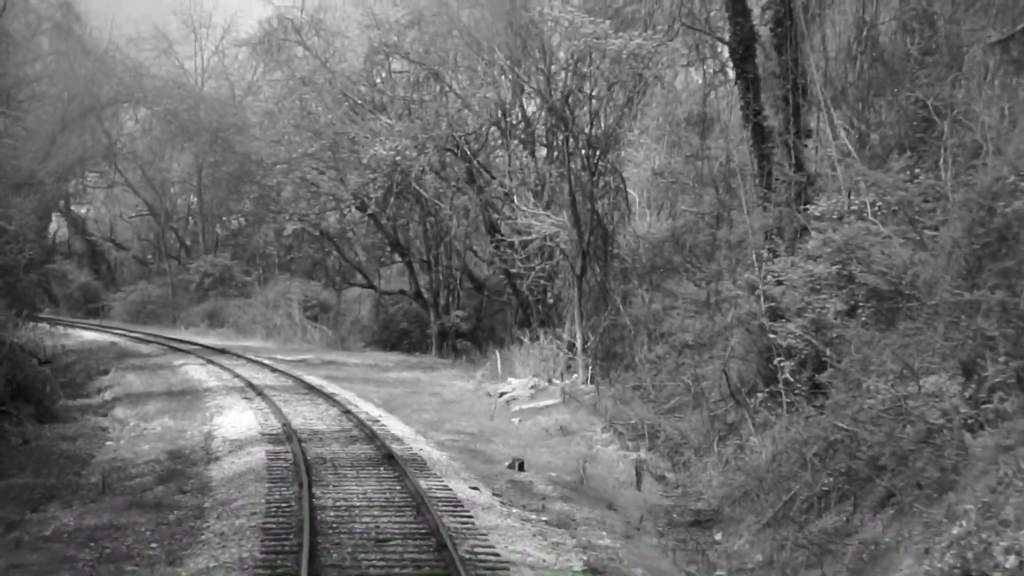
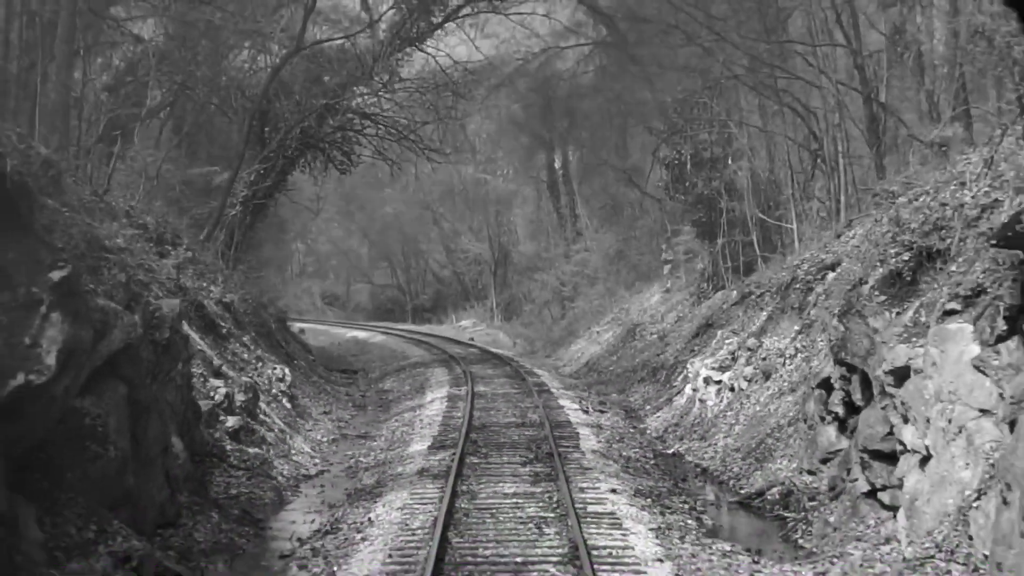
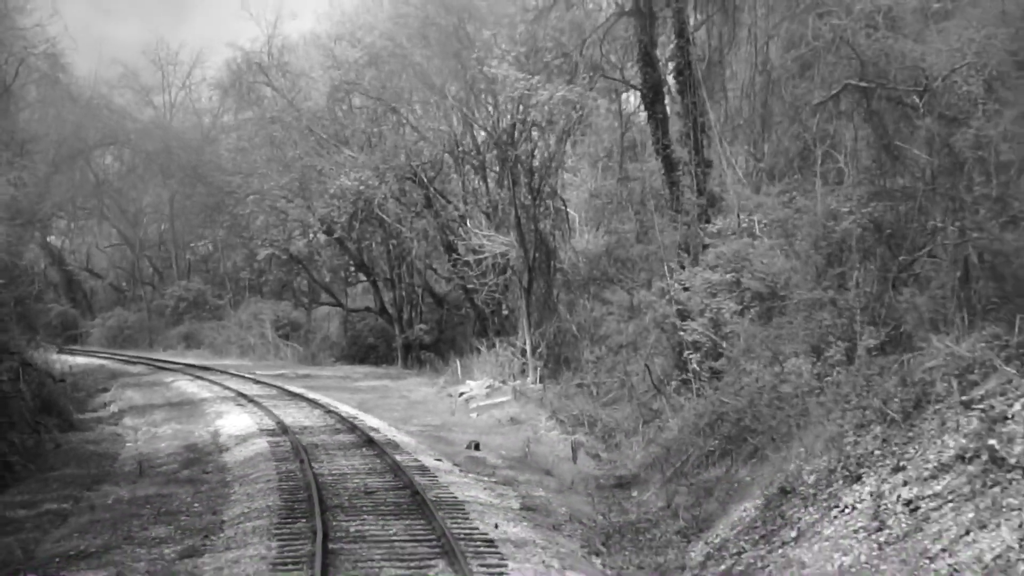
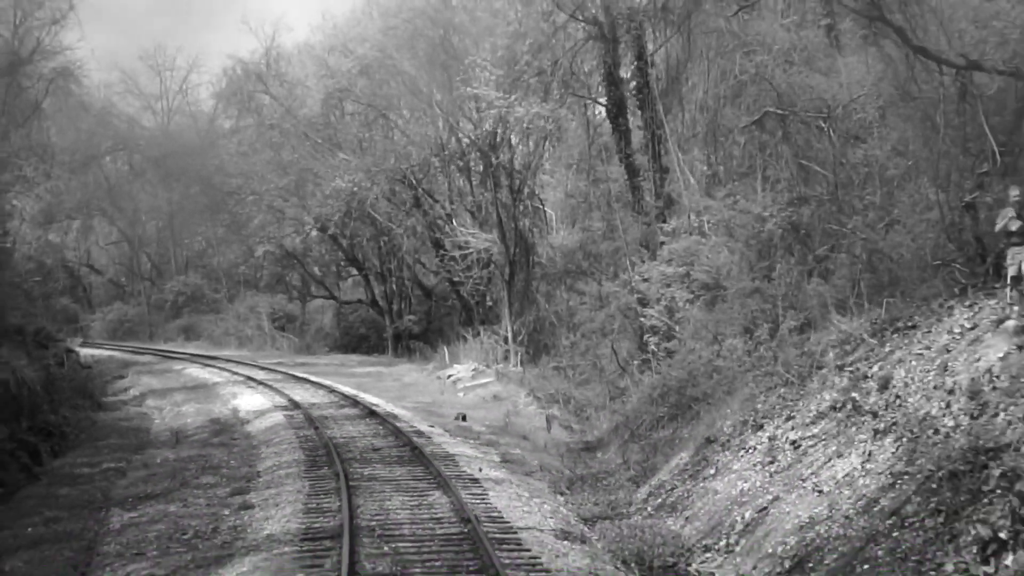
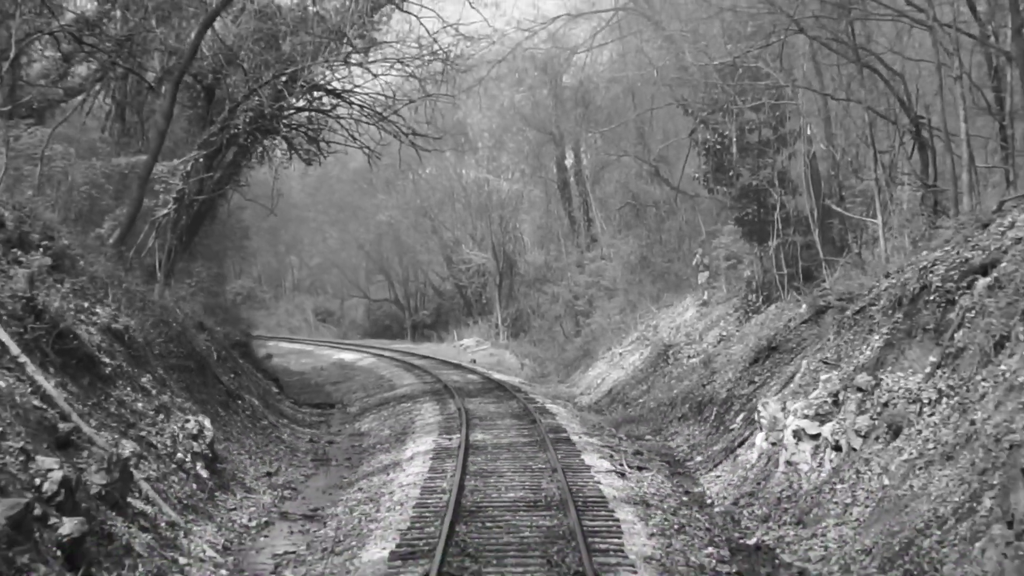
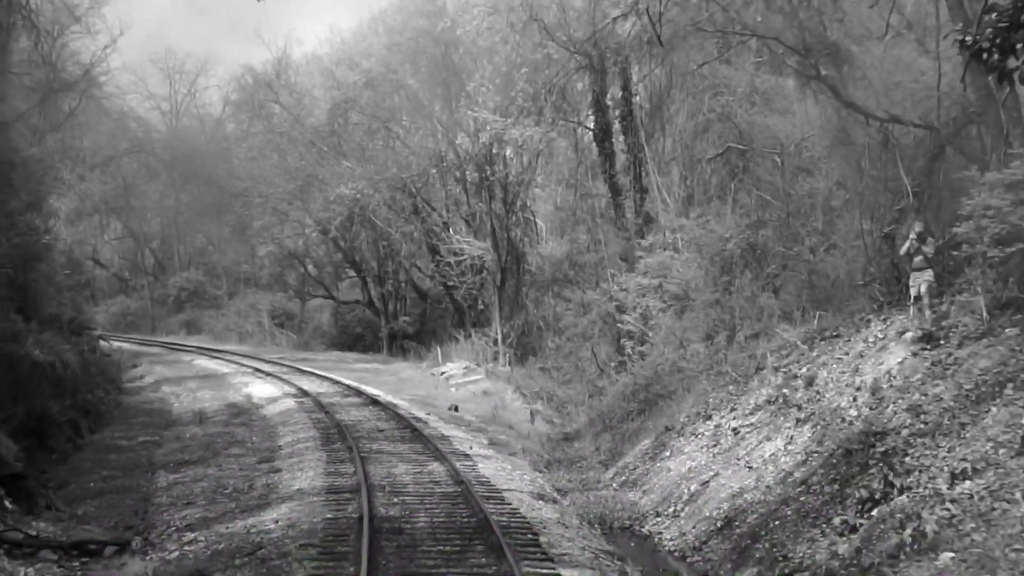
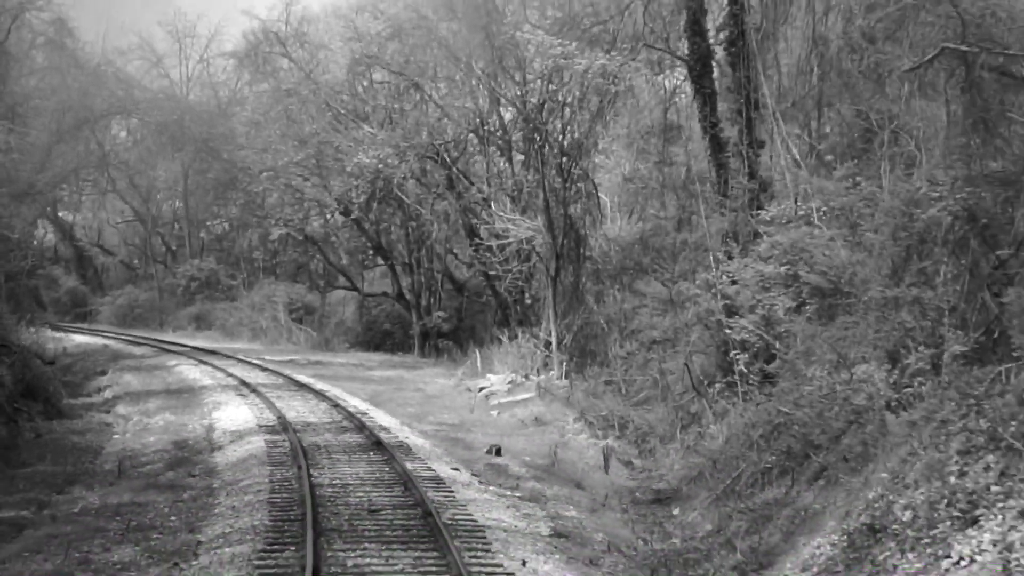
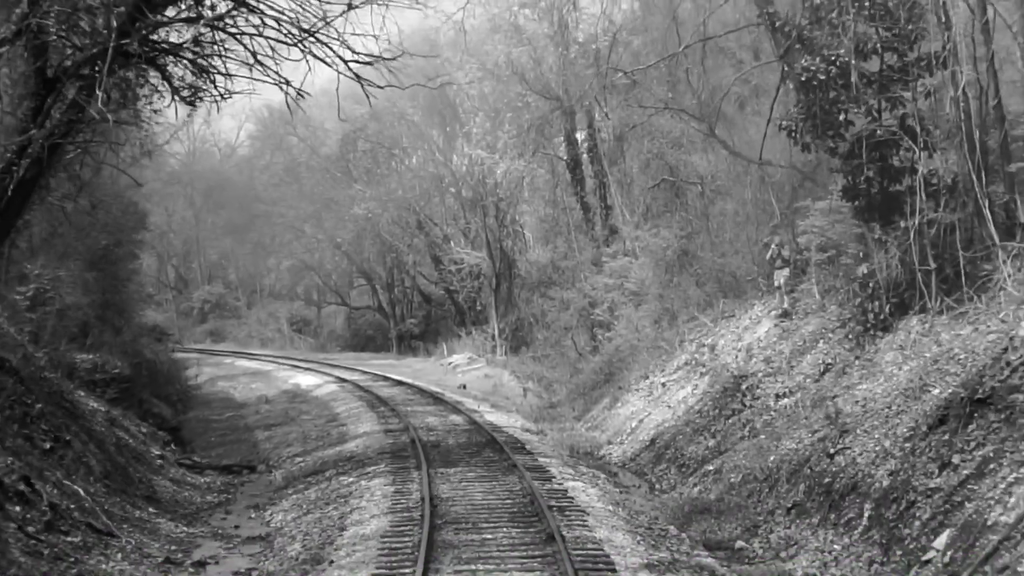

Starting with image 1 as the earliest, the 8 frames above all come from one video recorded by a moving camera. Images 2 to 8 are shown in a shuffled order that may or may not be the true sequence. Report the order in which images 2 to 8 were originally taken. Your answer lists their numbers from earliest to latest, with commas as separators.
7, 3, 4, 6, 8, 5, 2
